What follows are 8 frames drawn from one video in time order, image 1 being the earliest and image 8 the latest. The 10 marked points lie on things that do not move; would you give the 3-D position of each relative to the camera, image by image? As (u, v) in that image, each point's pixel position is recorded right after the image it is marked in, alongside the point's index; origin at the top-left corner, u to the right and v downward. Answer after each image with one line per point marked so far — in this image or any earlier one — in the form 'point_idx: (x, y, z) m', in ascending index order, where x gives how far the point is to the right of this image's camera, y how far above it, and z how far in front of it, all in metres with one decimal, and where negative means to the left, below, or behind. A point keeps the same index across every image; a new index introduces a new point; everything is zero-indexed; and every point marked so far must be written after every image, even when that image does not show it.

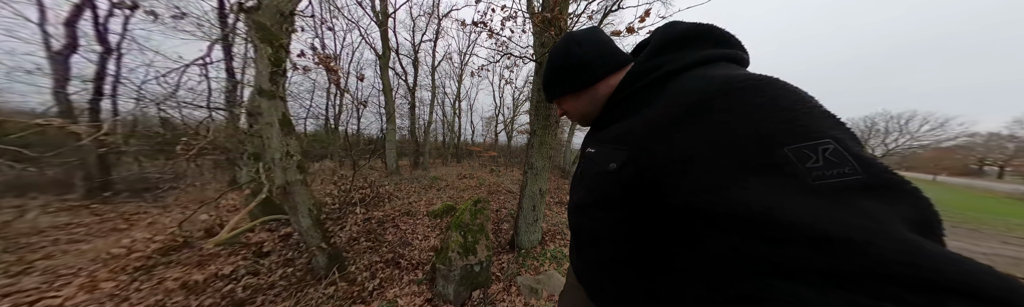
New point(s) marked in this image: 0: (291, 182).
0: (-4.3, -0.6, +3.1) m
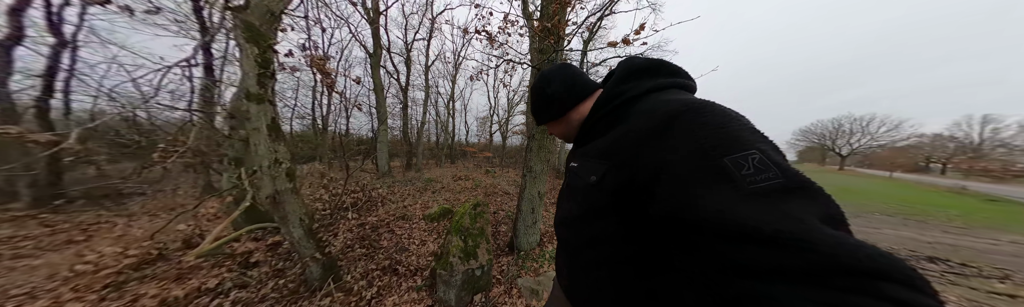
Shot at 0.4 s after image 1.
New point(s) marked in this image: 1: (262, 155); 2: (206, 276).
0: (-4.2, -0.7, +3.0) m
1: (-4.4, 0.0, +2.9) m
2: (-7.0, -3.0, +3.7) m
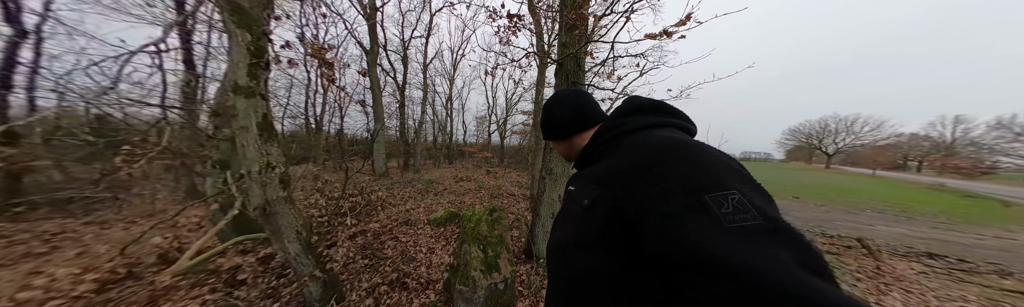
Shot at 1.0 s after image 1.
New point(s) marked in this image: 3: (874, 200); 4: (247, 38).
0: (-3.8, -0.8, +2.6) m
1: (-4.0, -0.1, +2.5) m
2: (-6.5, -3.0, +3.2) m
3: (+37.4, -4.7, +16.8) m
4: (-4.2, +1.9, +2.5) m
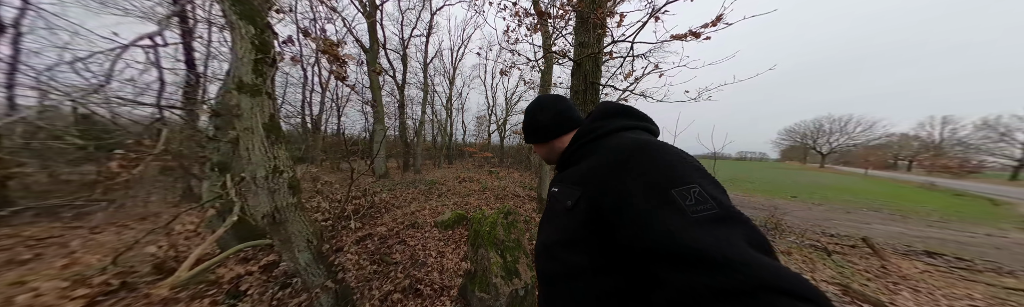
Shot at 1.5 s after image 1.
0: (-3.4, -0.8, +2.5) m
1: (-3.6, -0.1, +2.3) m
2: (-6.2, -3.0, +3.1) m
3: (+37.6, -4.7, +17.1) m
4: (-3.8, +1.8, +2.4) m
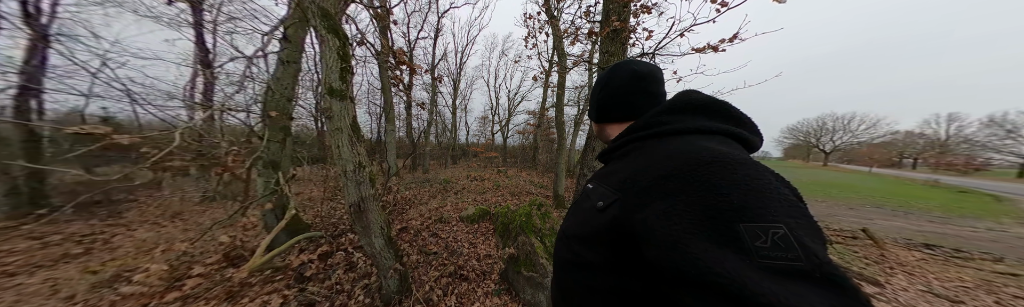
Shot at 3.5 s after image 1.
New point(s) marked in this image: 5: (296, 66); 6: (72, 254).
0: (-2.7, -0.8, +2.9) m
1: (-2.9, -0.1, +2.7) m
2: (-5.4, -3.0, +3.5) m
3: (+38.4, -4.5, +17.3) m
4: (-3.1, +1.8, +2.8) m
5: (-7.9, +3.2, +5.9) m
6: (-15.0, -3.4, +5.5) m
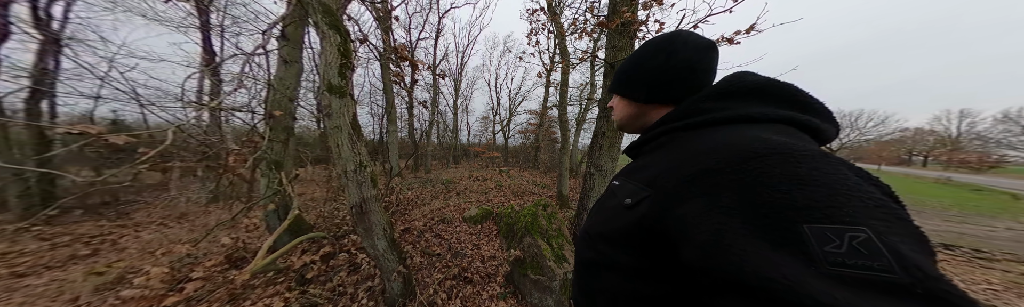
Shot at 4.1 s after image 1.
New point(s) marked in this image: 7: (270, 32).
0: (-2.6, -0.8, +2.8) m
1: (-2.8, -0.1, +2.7) m
2: (-5.3, -3.0, +3.4) m
3: (+38.6, -4.2, +16.9) m
4: (-3.0, +1.8, +2.7) m
5: (-7.8, +3.2, +5.8) m
6: (-14.9, -3.5, +5.5) m
7: (-7.2, +3.4, +4.5) m
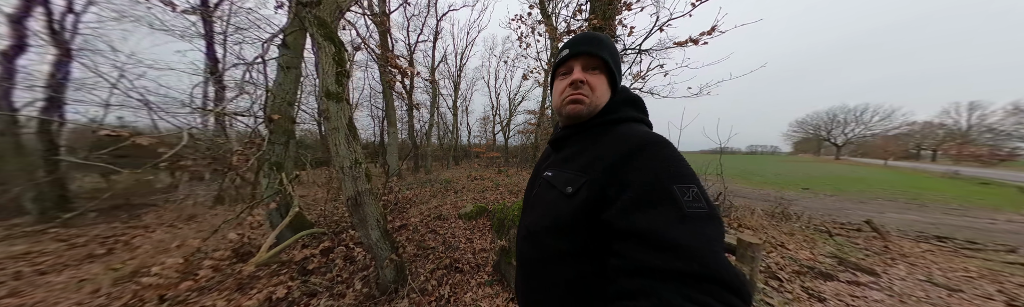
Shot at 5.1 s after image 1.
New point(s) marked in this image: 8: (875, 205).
0: (-2.9, -0.7, +3.0) m
1: (-3.1, -0.1, +2.9) m
2: (-5.6, -3.0, +3.7) m
3: (+38.5, -3.6, +16.7) m
4: (-3.3, +1.9, +3.0) m
5: (-8.1, +3.1, +6.1) m
6: (-15.1, -3.6, +5.9) m
7: (-7.6, +3.4, +4.8) m
8: (+27.2, -3.9, +12.2) m
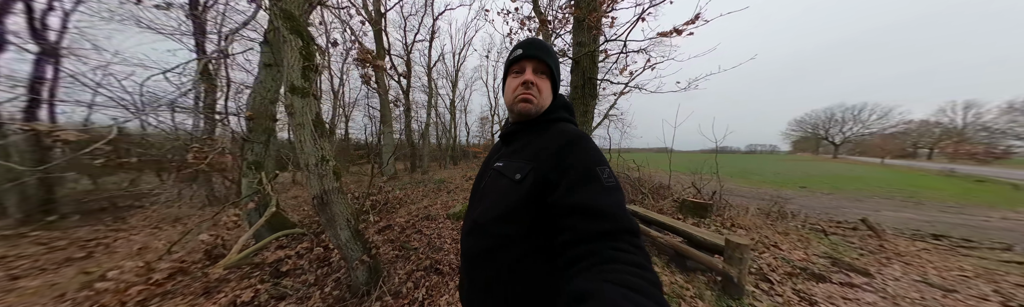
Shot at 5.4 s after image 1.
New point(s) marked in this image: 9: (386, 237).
0: (-3.3, -0.7, +2.9) m
1: (-3.5, 0.0, +2.7) m
2: (-6.0, -3.0, +3.5) m
3: (+38.1, -3.4, +16.7) m
4: (-3.7, +1.9, +2.8) m
5: (-8.5, +3.2, +6.0) m
6: (-15.5, -3.6, +5.7) m
7: (-8.0, +3.4, +4.6) m
8: (+26.8, -3.8, +12.1) m
9: (-3.8, -2.6, +4.9) m
